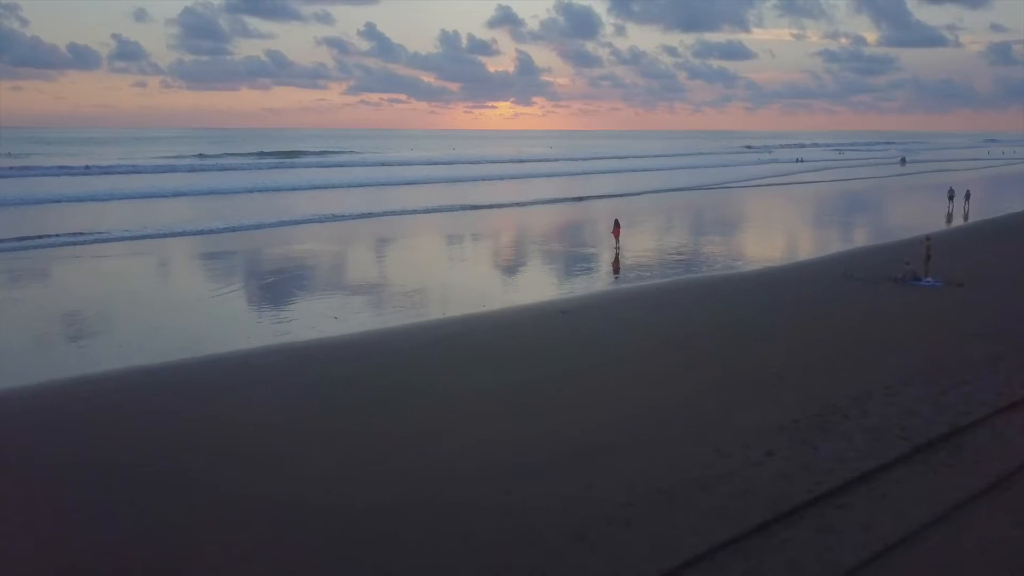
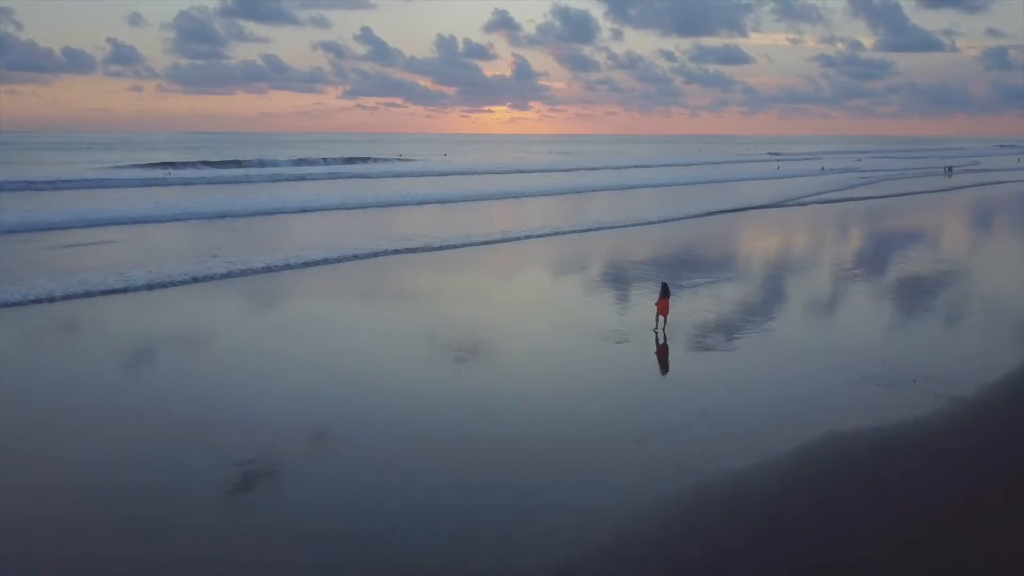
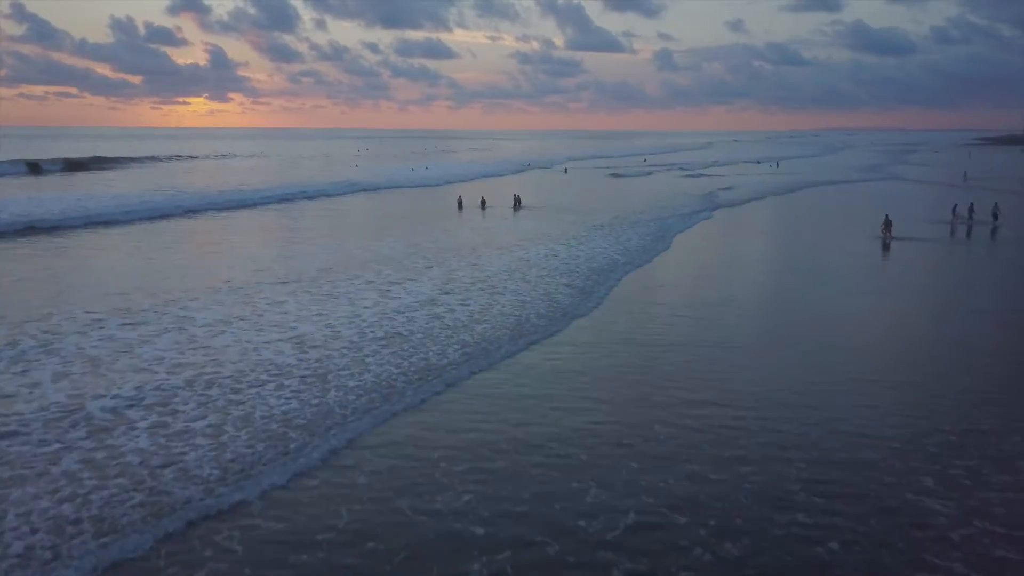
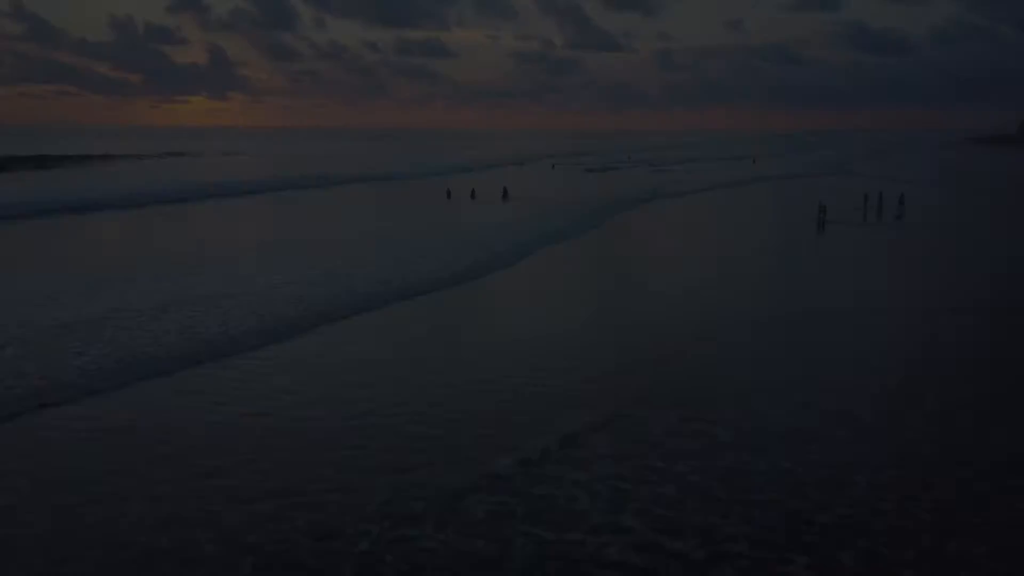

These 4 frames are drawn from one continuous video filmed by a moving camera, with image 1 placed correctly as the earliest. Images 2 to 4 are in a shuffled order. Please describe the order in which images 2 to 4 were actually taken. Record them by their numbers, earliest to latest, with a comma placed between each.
2, 4, 3
